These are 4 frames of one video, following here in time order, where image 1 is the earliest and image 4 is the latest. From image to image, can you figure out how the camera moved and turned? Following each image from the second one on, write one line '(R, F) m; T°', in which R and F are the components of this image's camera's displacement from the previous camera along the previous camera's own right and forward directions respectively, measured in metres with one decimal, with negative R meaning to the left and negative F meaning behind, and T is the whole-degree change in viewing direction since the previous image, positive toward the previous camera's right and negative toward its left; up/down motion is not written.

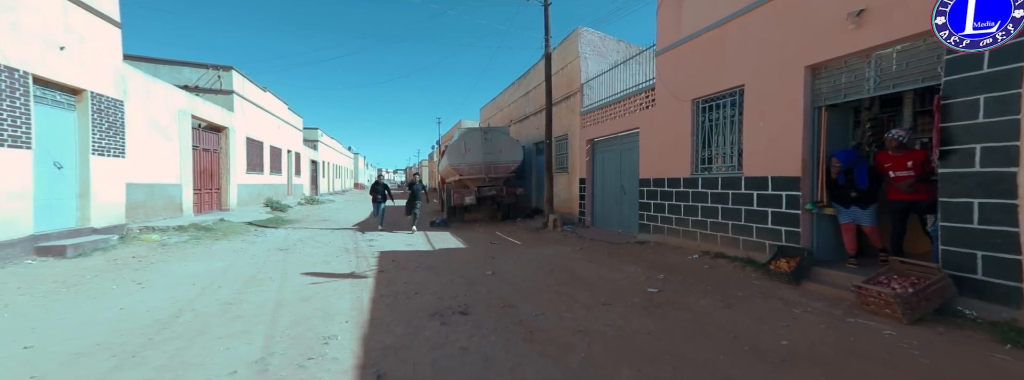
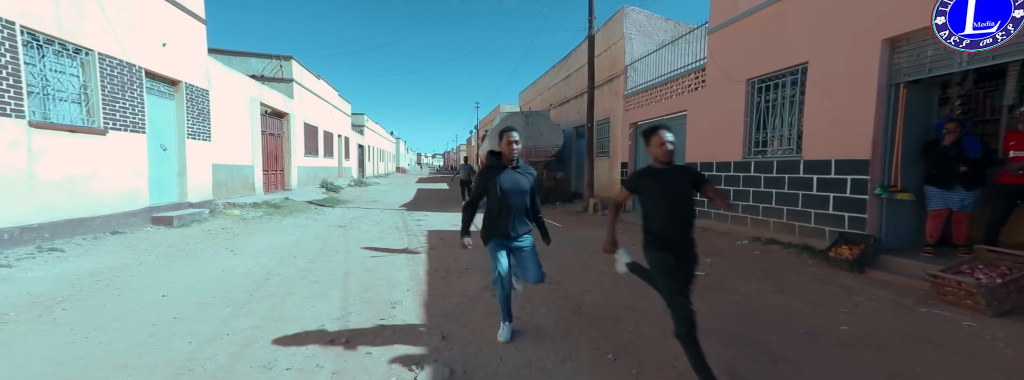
(-0.1, -0.2) m; -6°
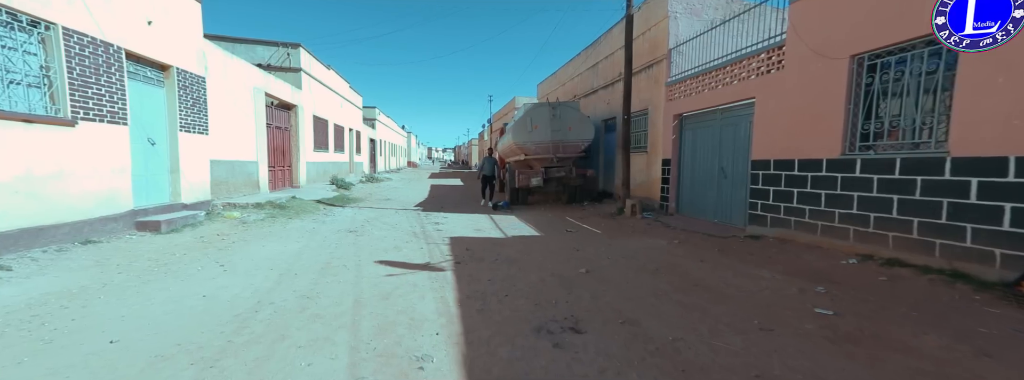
(-0.4, +1.0) m; -2°
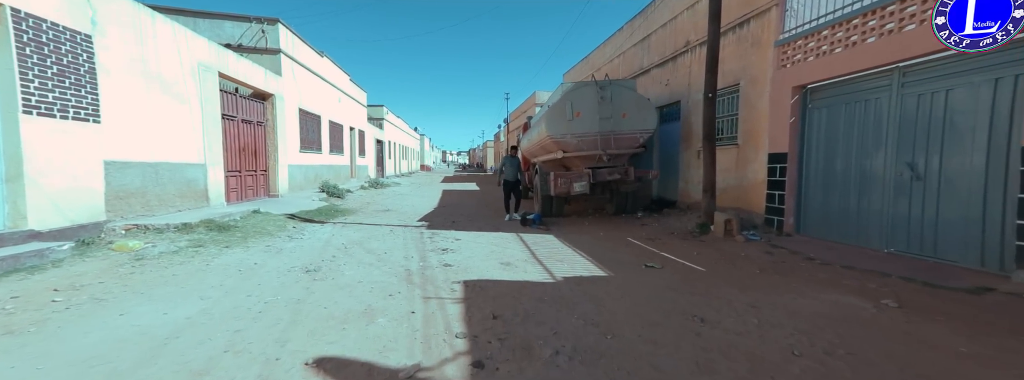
(-0.4, +2.8) m; -2°
